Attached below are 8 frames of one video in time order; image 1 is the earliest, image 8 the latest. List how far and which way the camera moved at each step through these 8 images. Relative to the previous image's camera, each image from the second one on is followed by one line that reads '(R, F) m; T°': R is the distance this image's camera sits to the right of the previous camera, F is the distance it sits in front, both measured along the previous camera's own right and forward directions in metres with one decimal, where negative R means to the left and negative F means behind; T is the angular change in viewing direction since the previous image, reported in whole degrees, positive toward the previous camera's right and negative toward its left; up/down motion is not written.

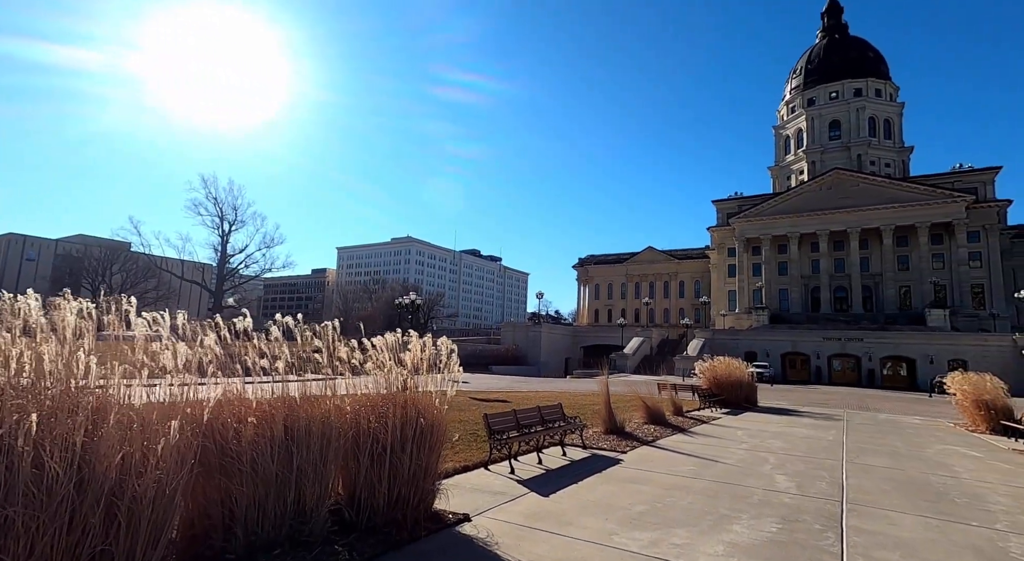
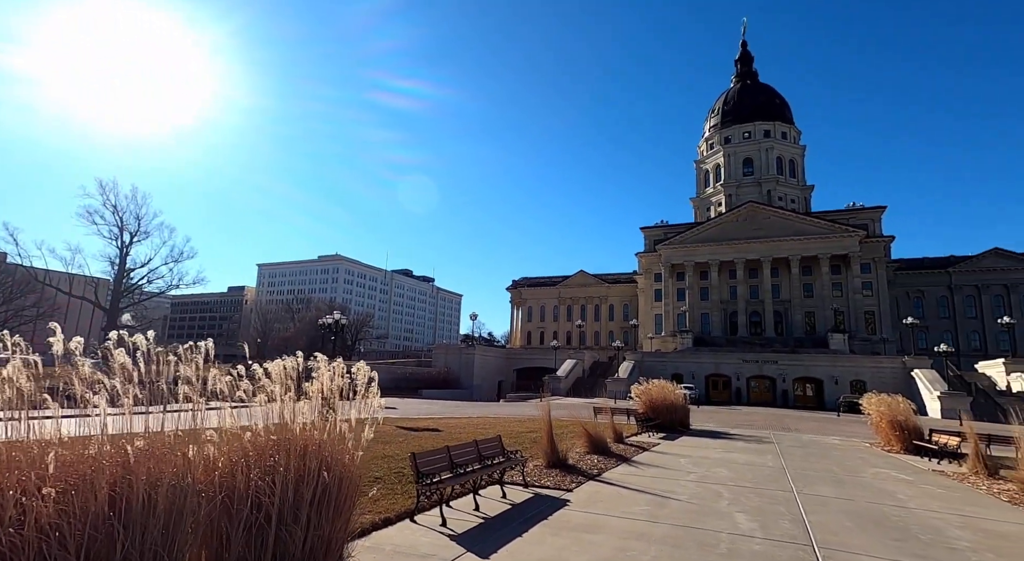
(0.0, +0.8) m; +7°
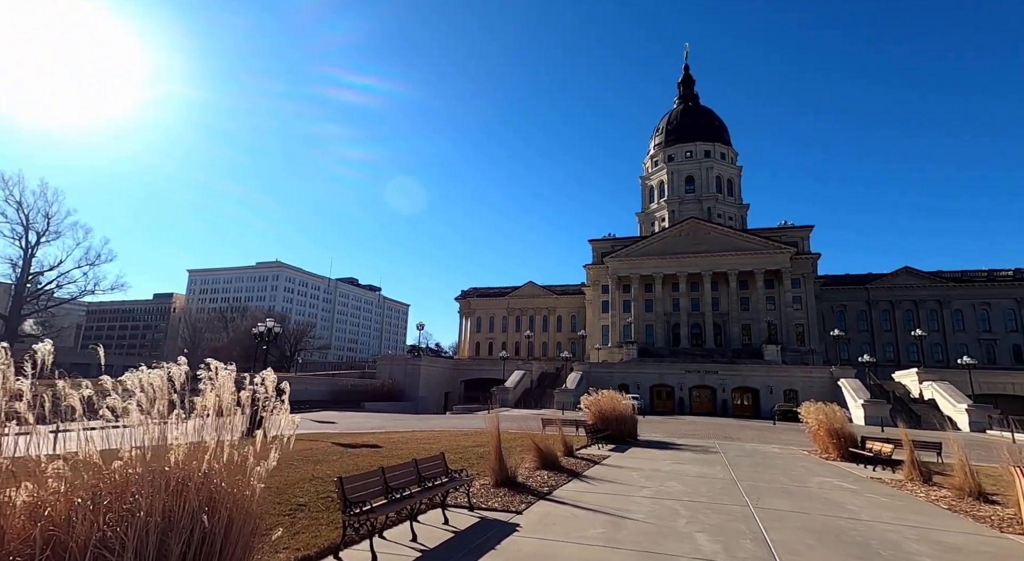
(0.0, +0.5) m; +5°
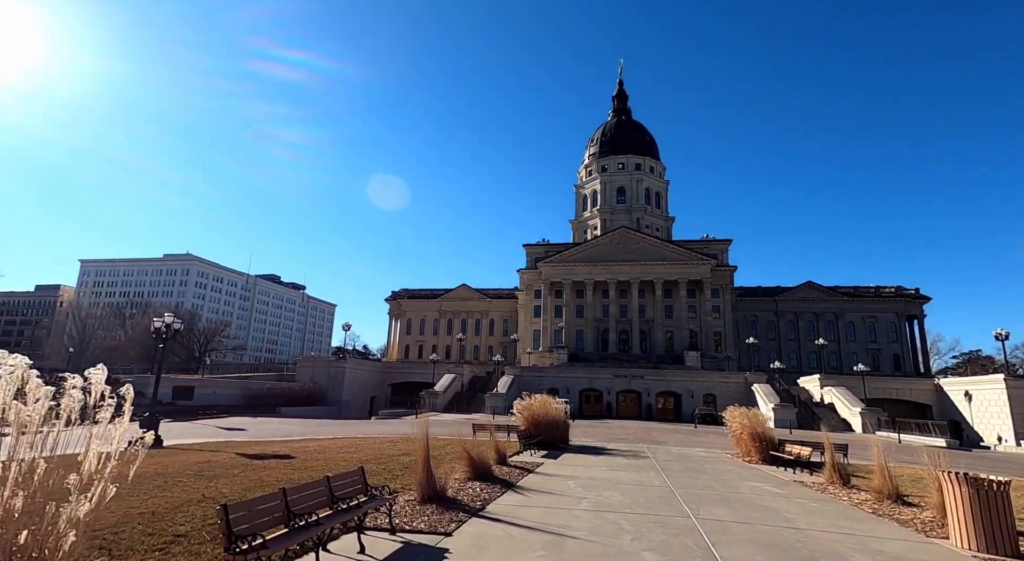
(0.0, +0.7) m; +7°
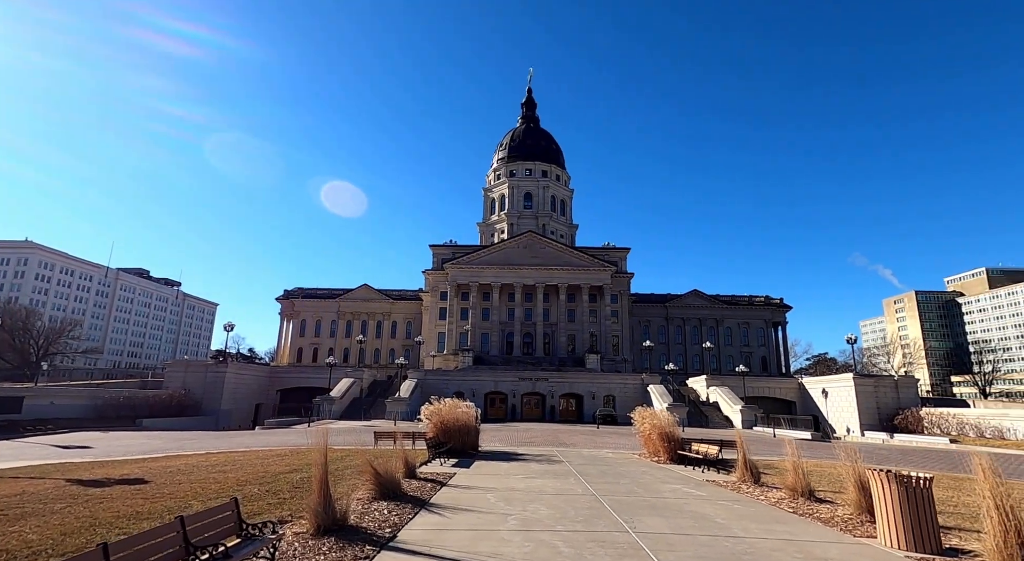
(-0.2, +1.0) m; +10°
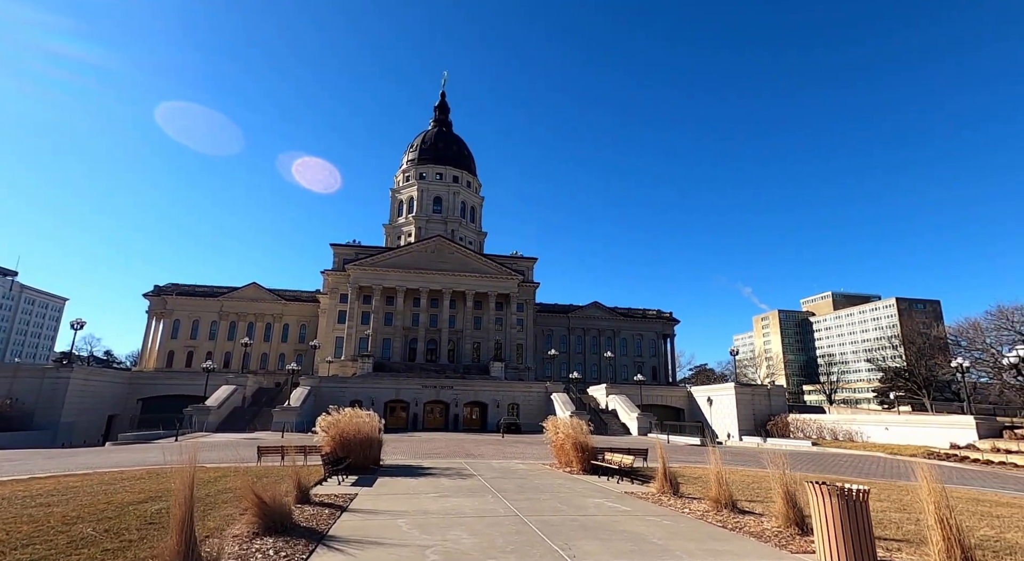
(-0.3, +1.1) m; +10°
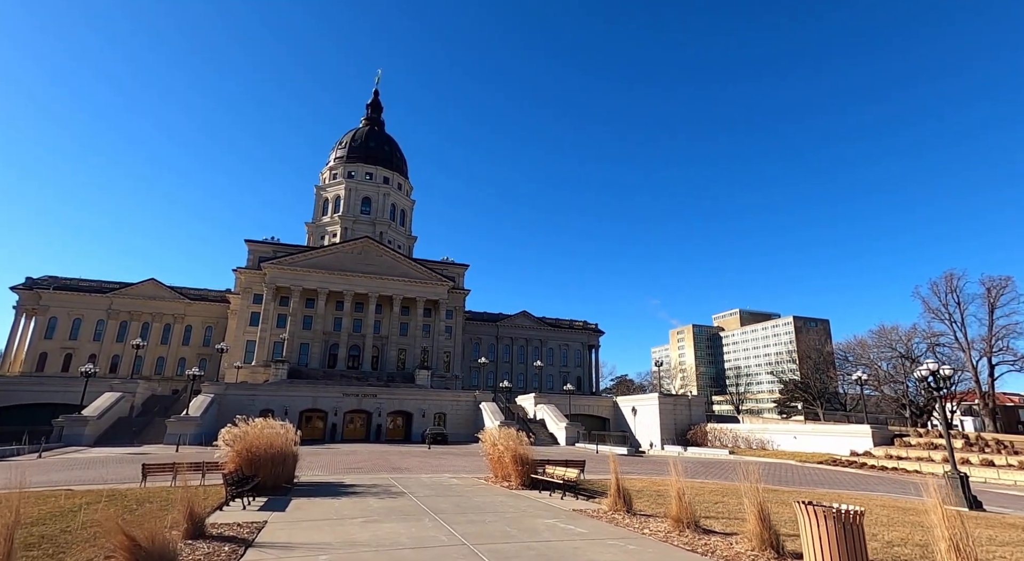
(-0.4, +1.2) m; +8°
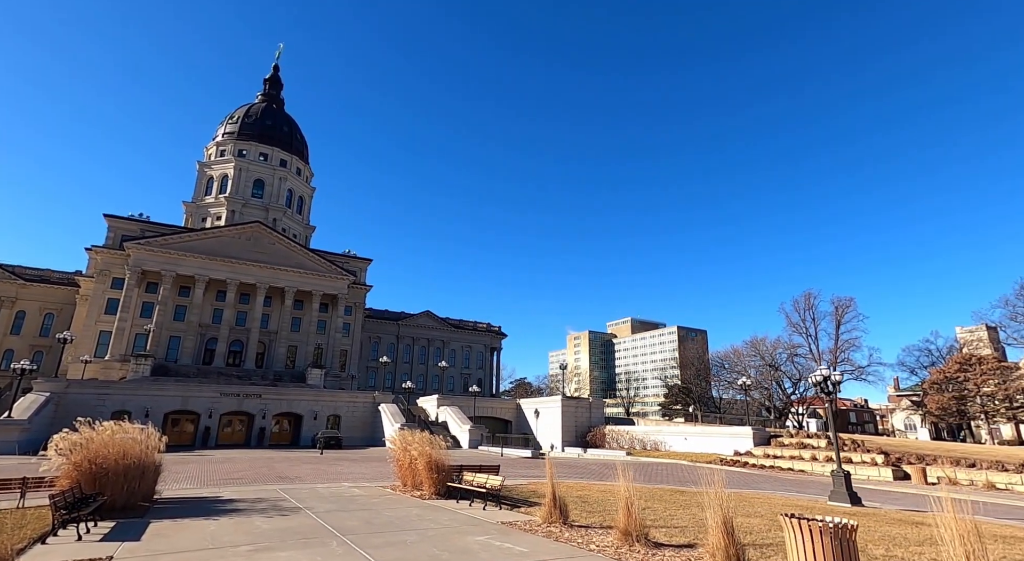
(-0.5, +1.4) m; +10°
